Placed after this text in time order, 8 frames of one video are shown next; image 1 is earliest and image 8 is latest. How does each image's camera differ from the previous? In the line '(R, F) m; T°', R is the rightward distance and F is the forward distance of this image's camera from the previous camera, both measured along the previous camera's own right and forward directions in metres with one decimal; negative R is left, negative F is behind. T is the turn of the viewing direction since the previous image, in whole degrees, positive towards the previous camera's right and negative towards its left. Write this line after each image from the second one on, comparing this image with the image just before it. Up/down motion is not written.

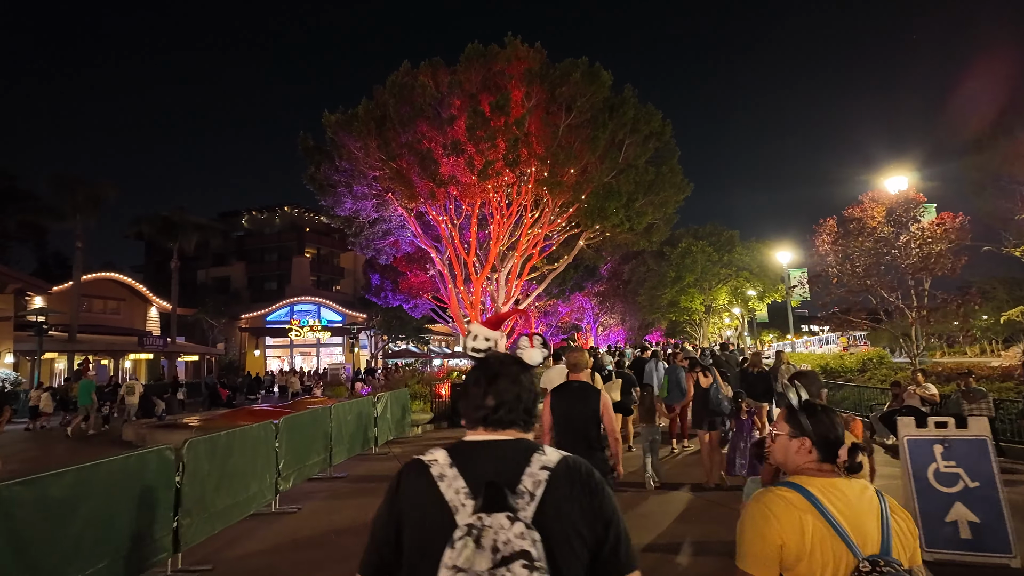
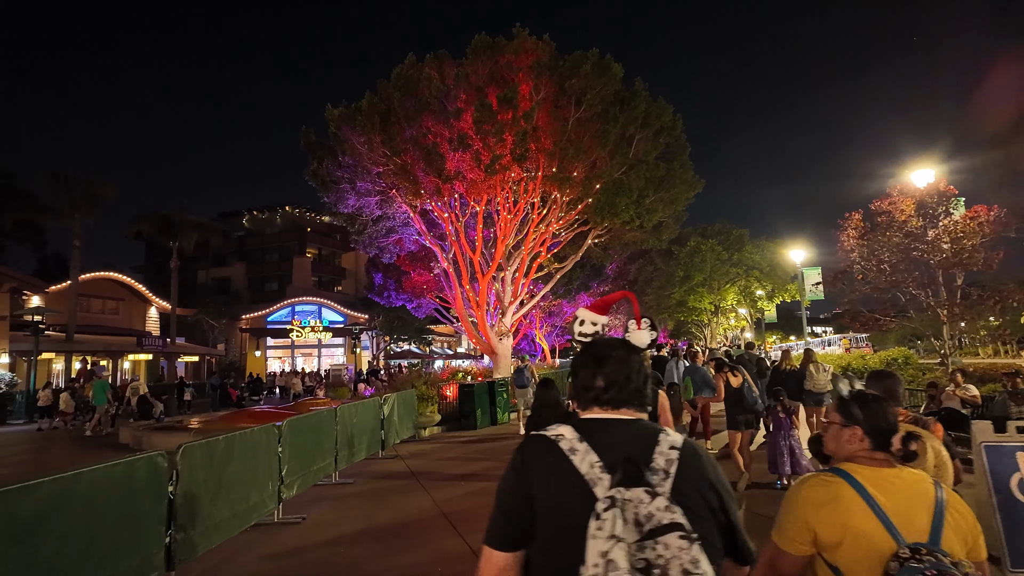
(-0.2, +0.5) m; 0°
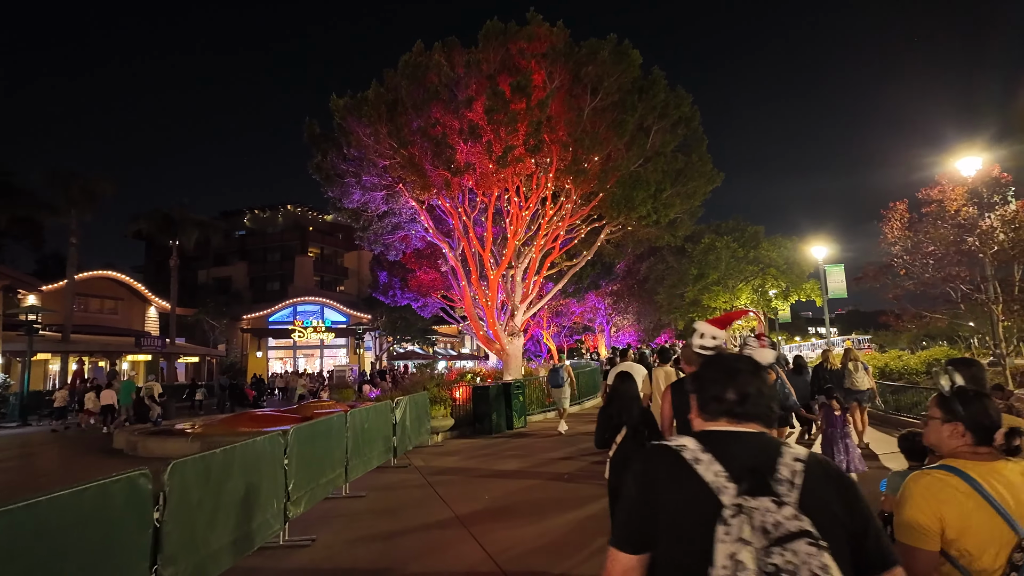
(-0.3, +0.8) m; 0°
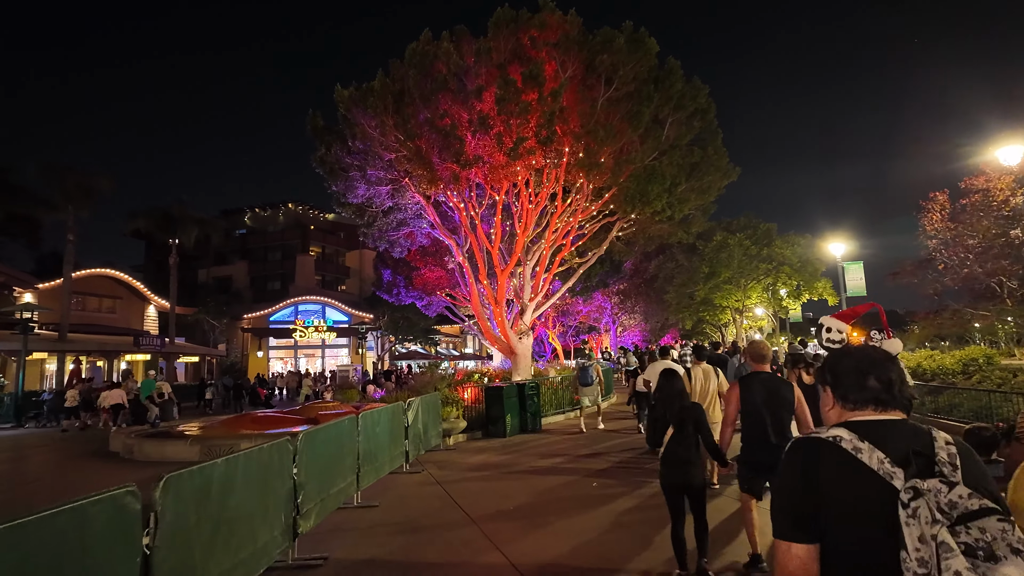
(-0.3, +0.6) m; 0°
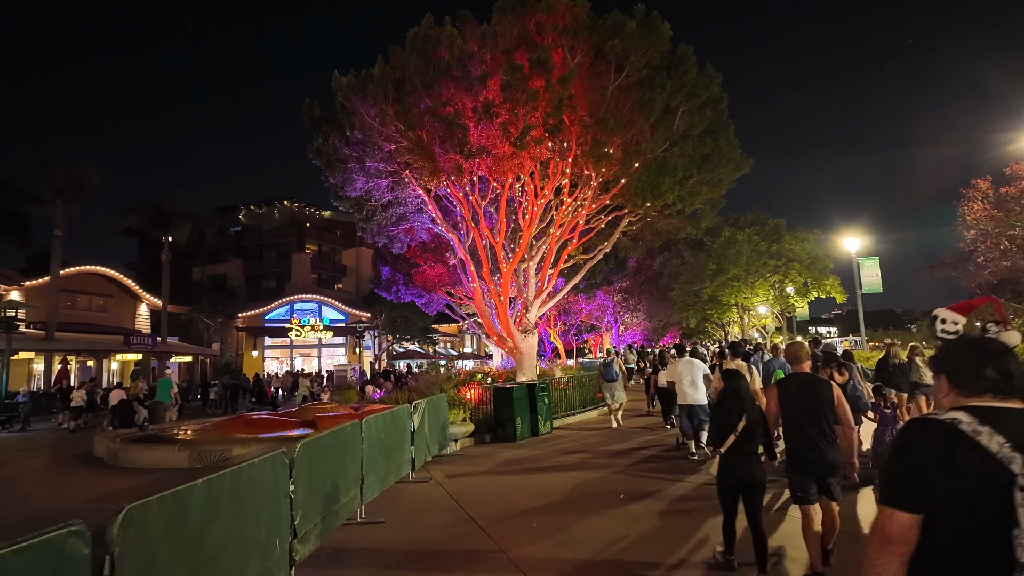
(-0.3, +0.7) m; 0°
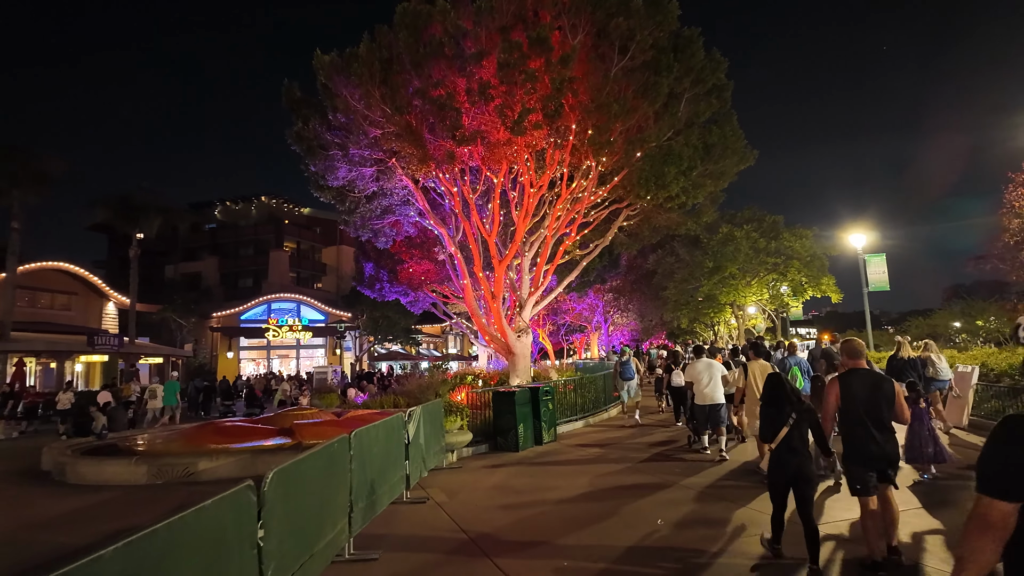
(-0.4, +1.1) m; +2°
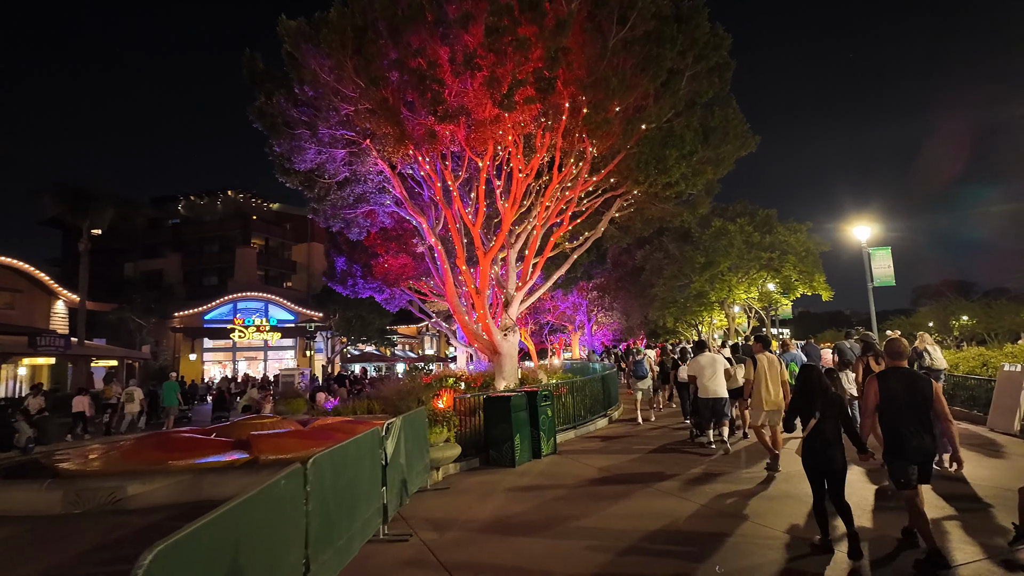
(-0.3, +1.4) m; +2°
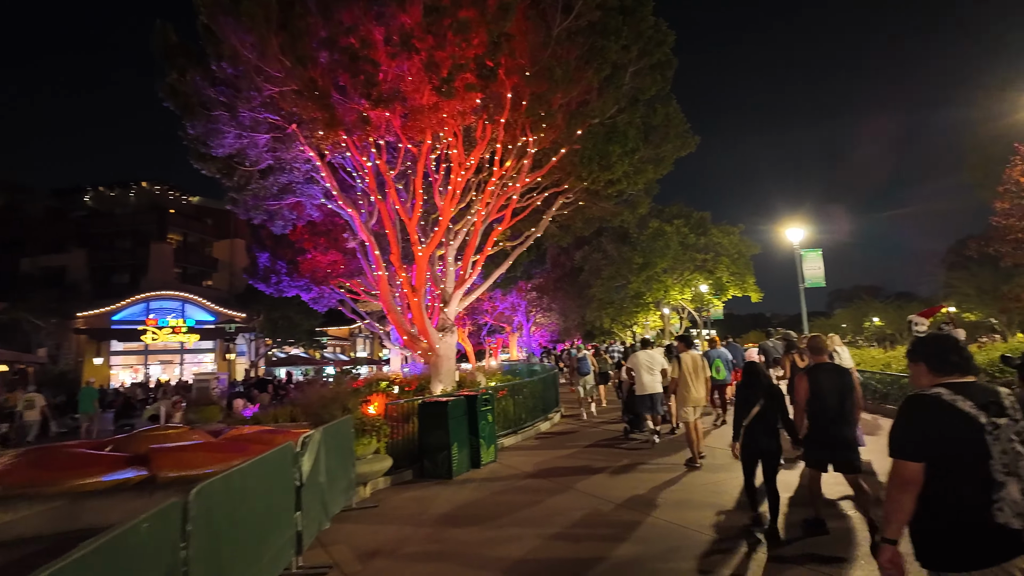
(0.0, +0.7) m; +6°
